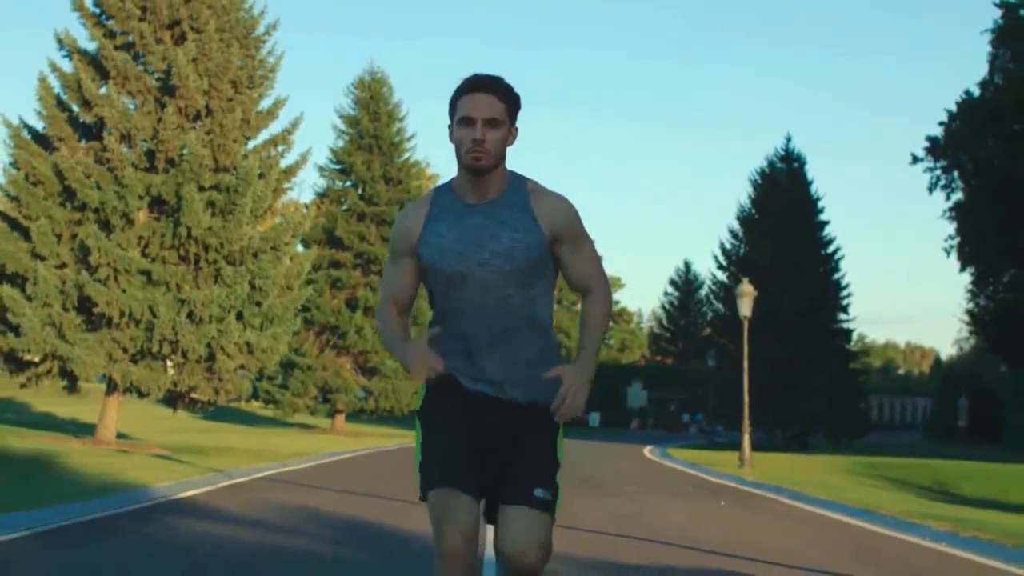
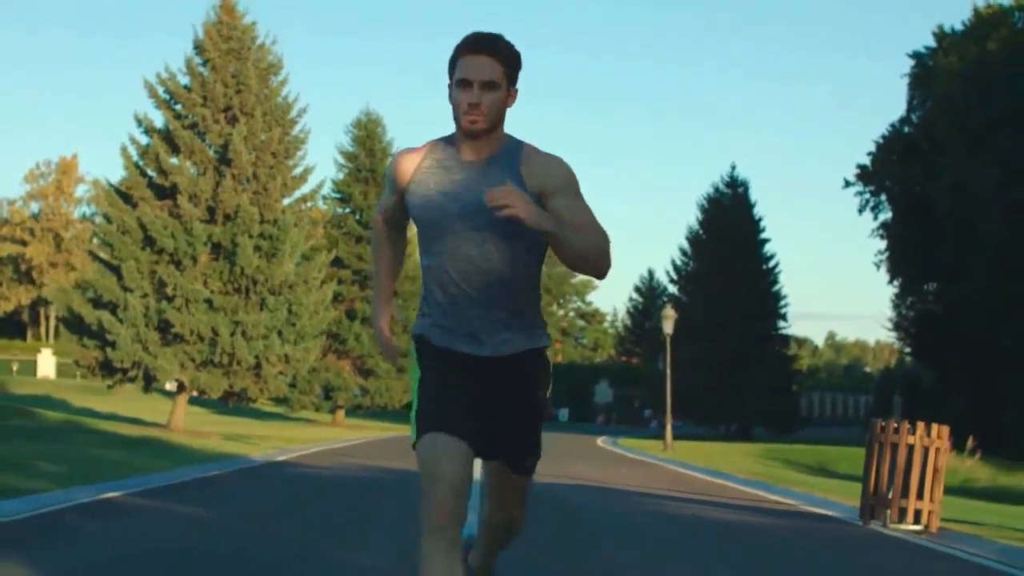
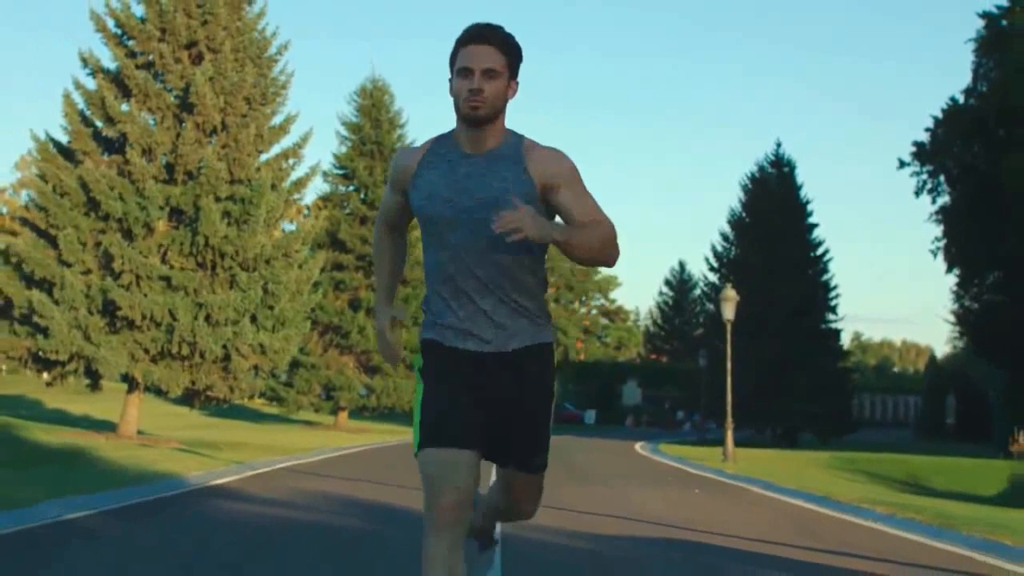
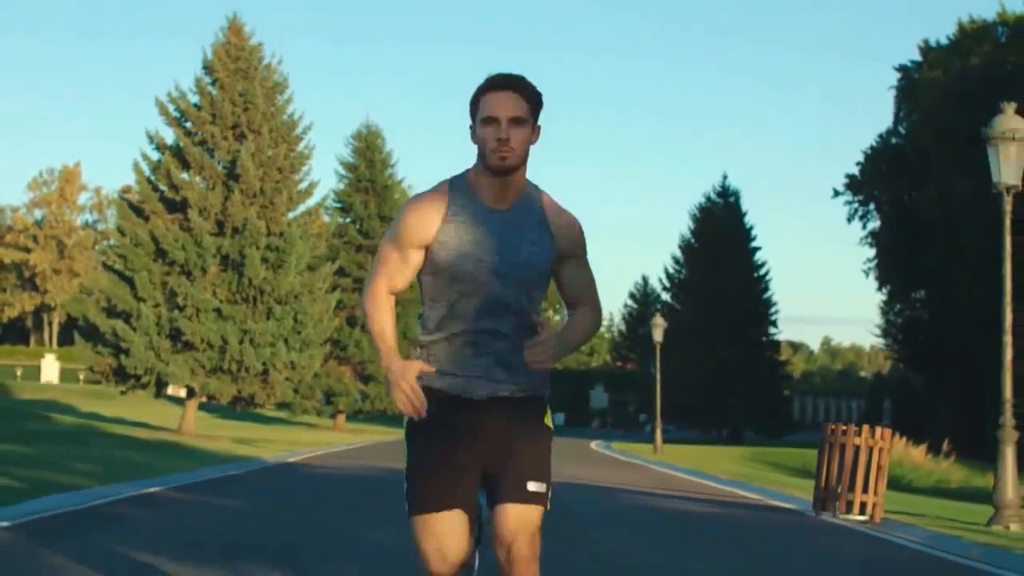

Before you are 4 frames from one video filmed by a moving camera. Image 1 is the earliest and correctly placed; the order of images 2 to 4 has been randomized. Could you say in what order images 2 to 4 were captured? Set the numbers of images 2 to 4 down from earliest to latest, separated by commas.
3, 2, 4
